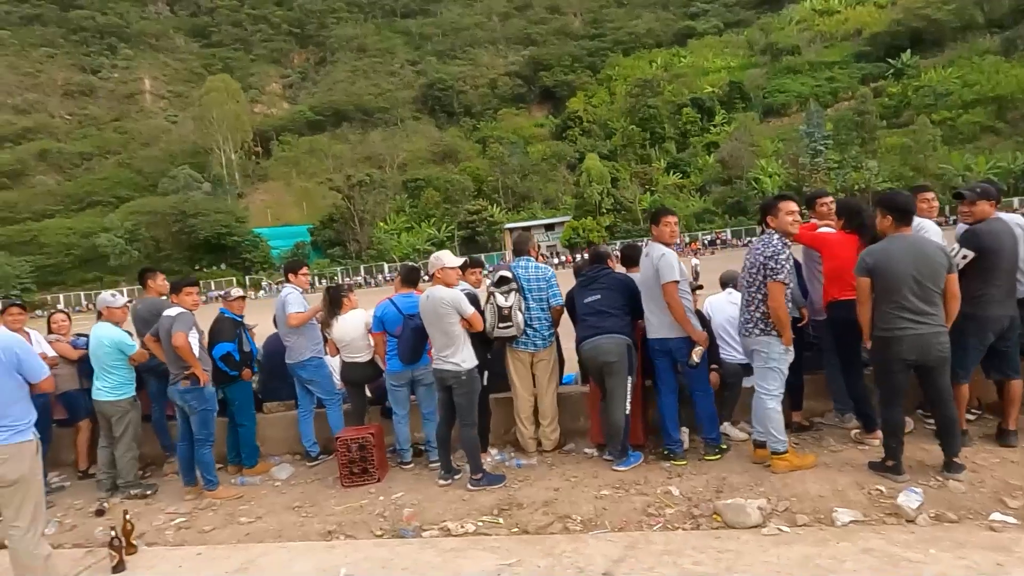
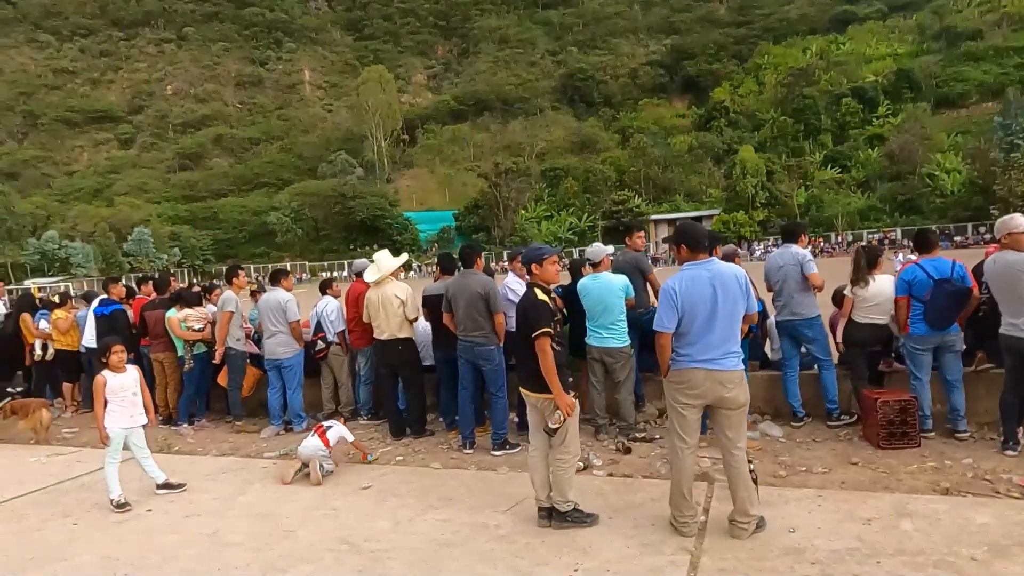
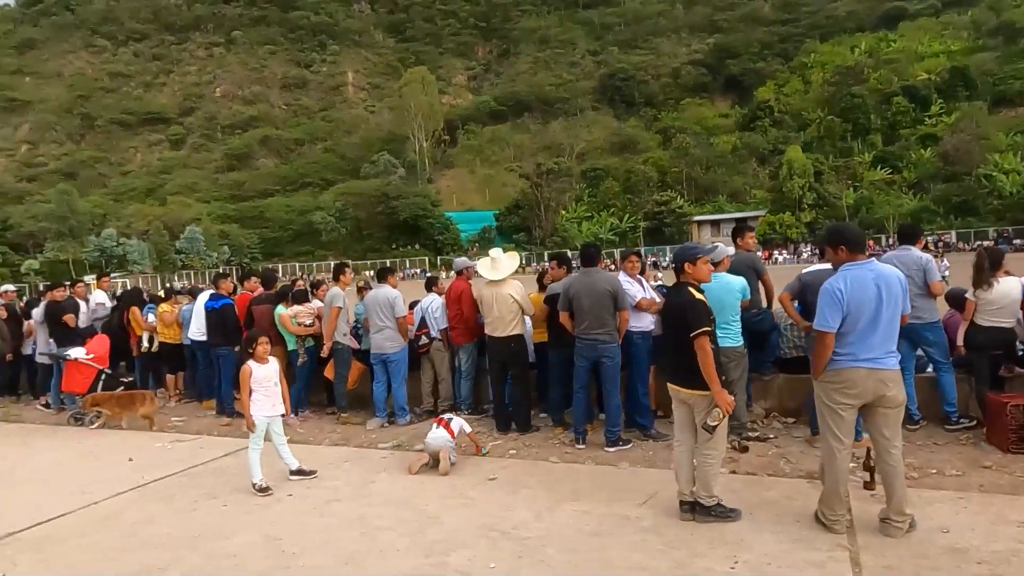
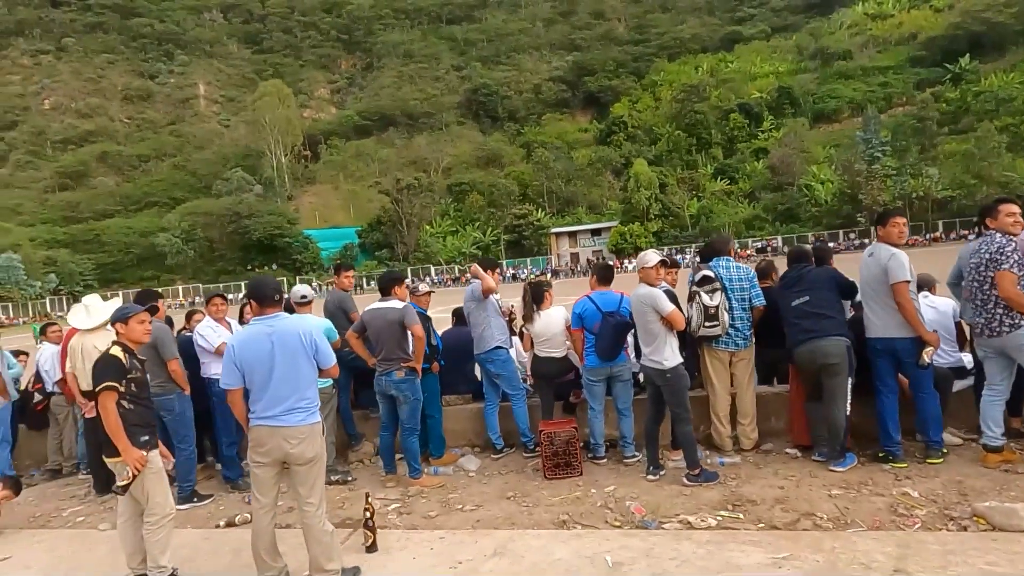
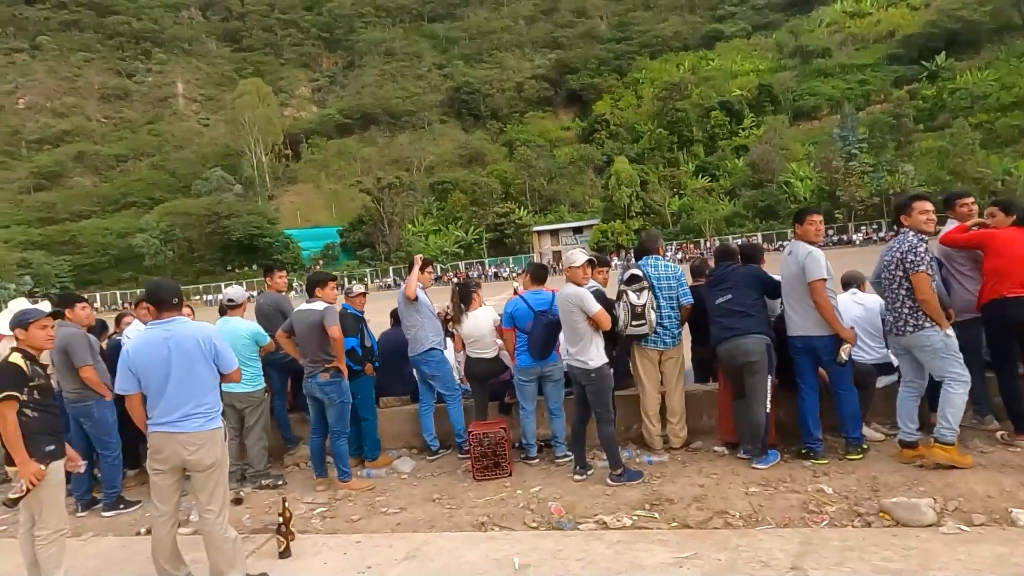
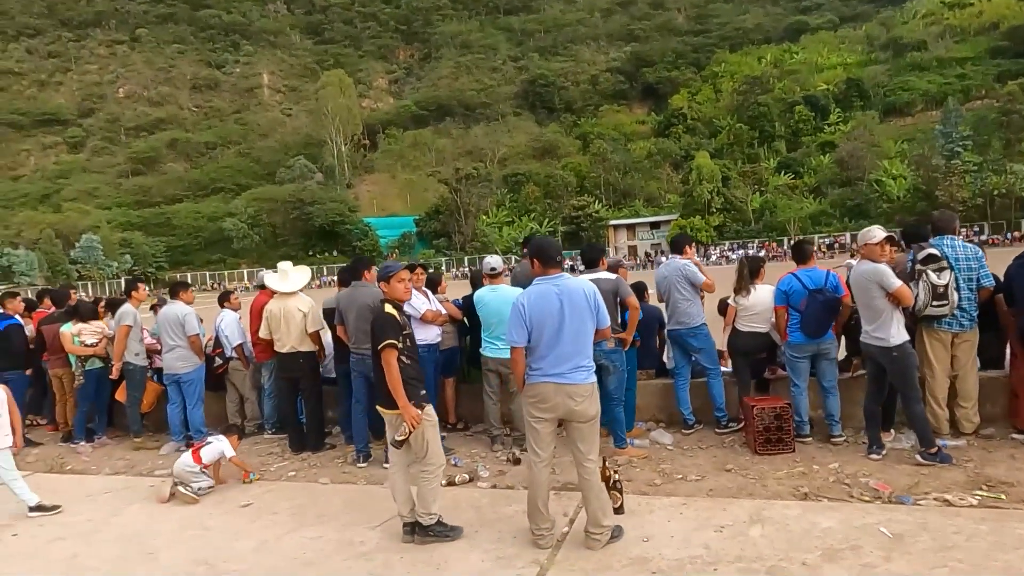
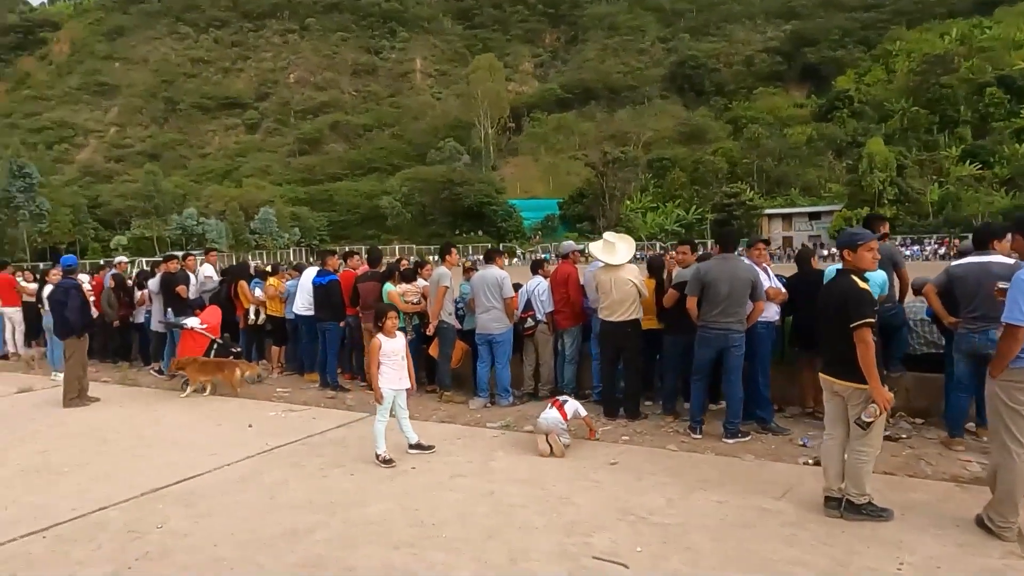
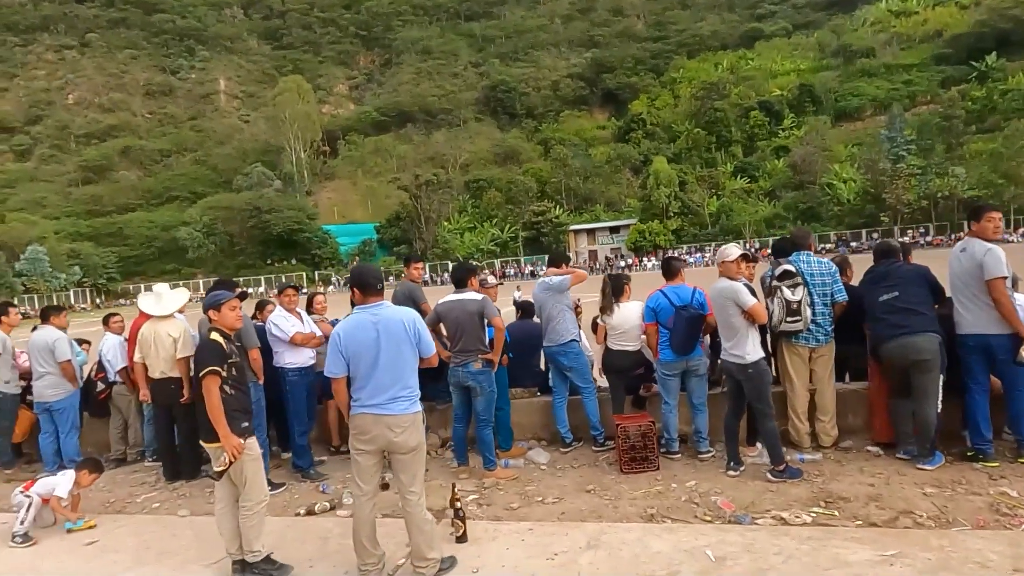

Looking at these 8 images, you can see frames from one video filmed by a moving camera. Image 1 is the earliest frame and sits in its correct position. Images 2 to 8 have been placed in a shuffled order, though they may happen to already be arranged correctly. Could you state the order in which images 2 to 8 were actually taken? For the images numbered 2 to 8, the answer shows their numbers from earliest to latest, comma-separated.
5, 4, 8, 6, 2, 3, 7
